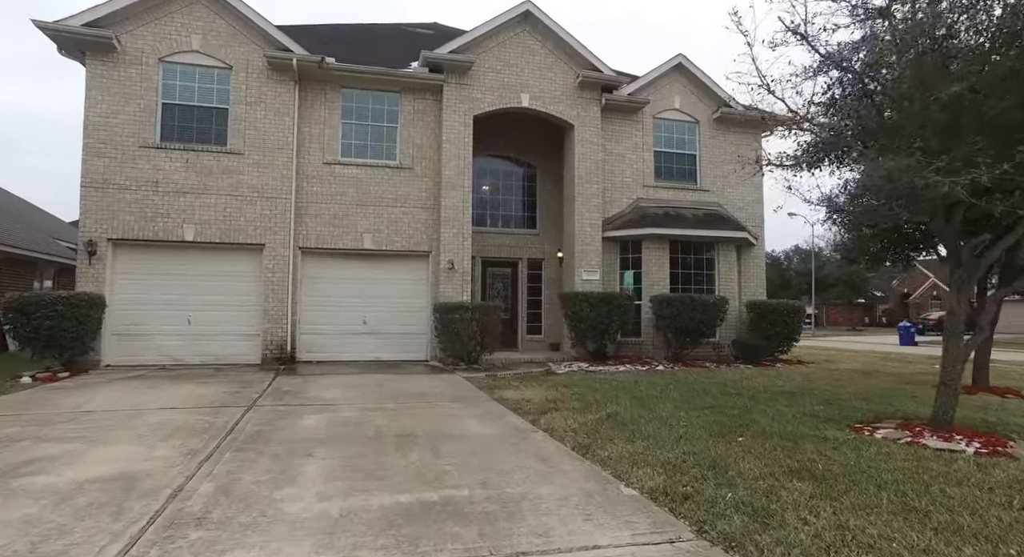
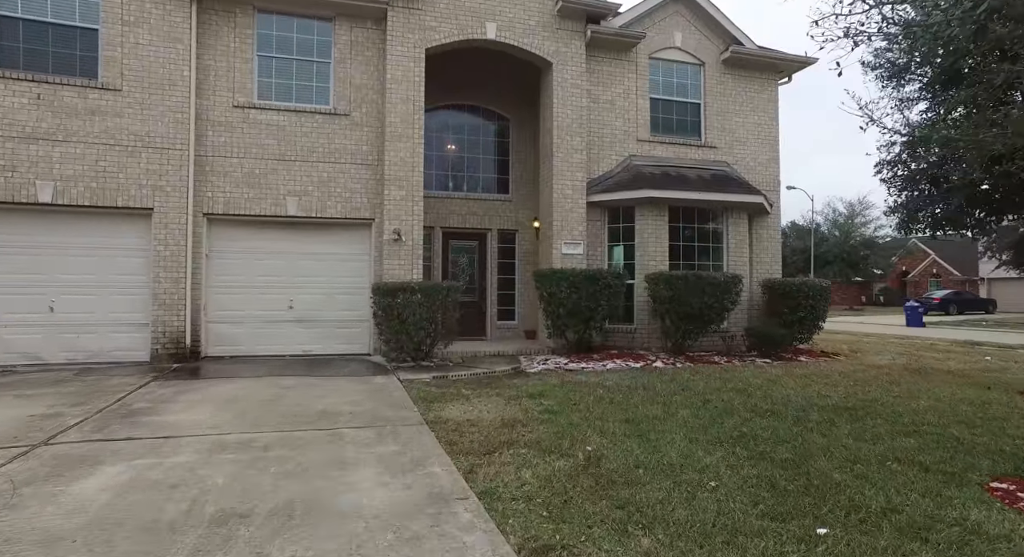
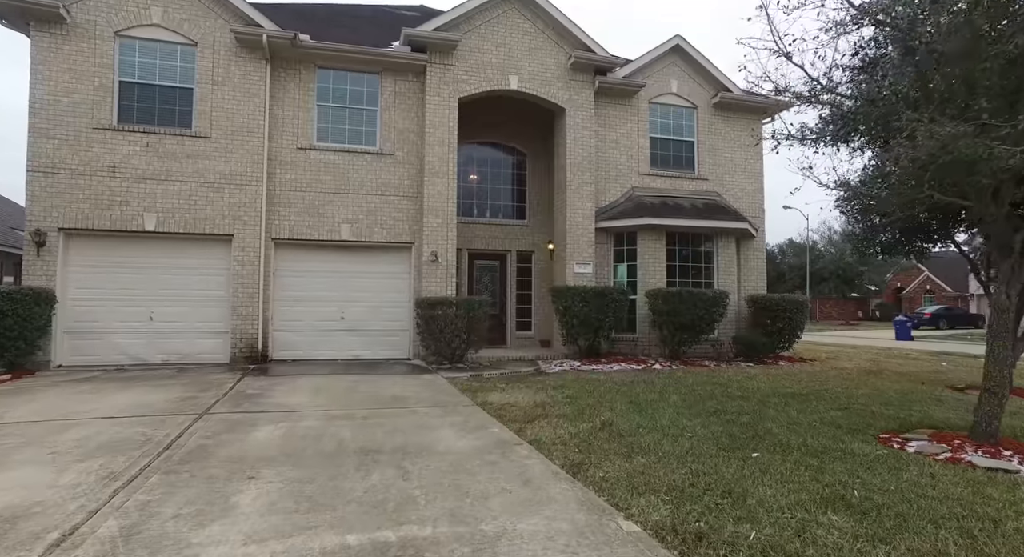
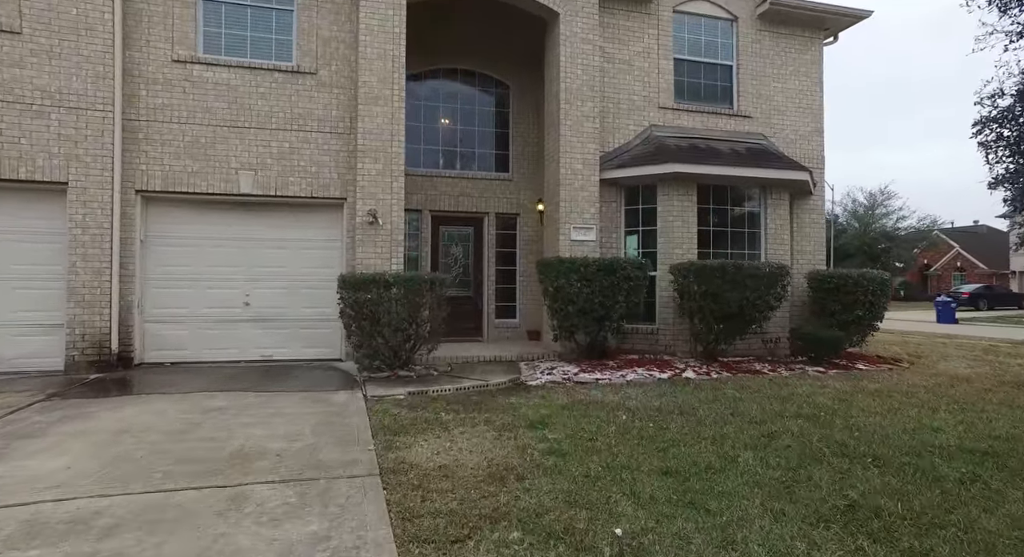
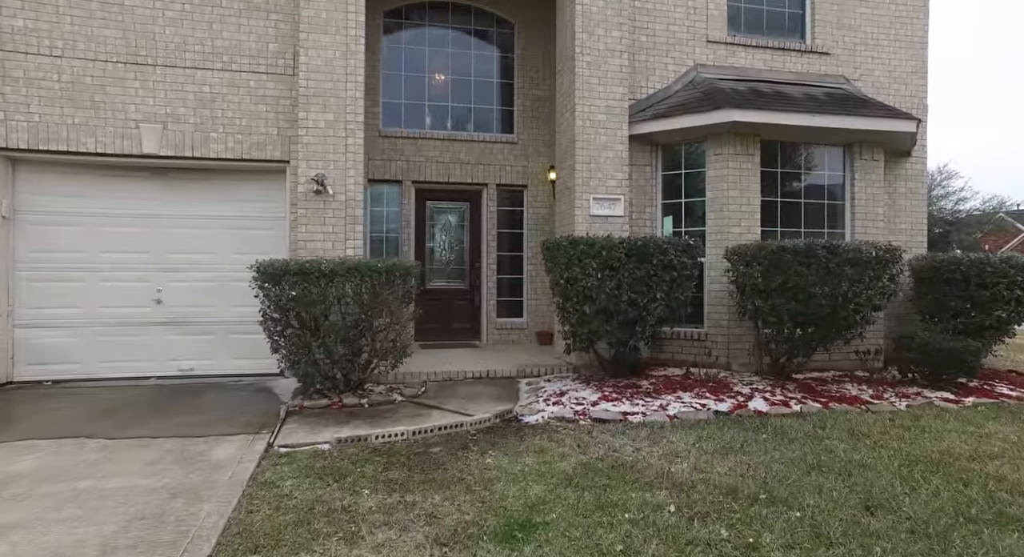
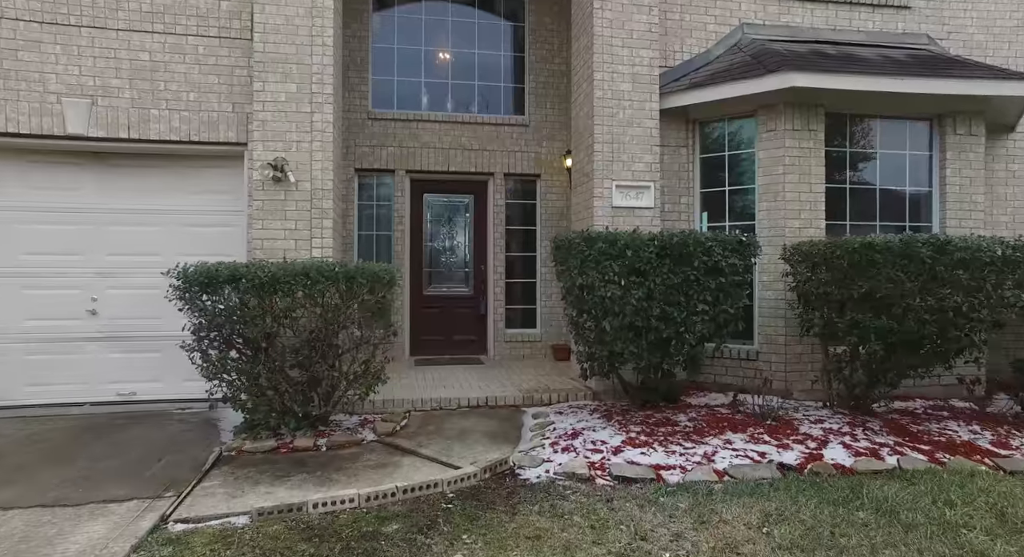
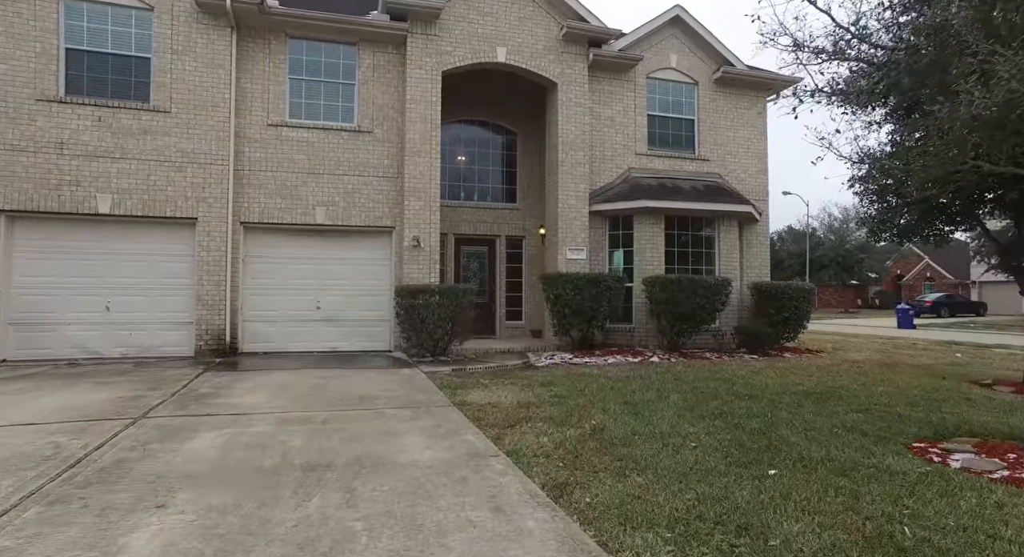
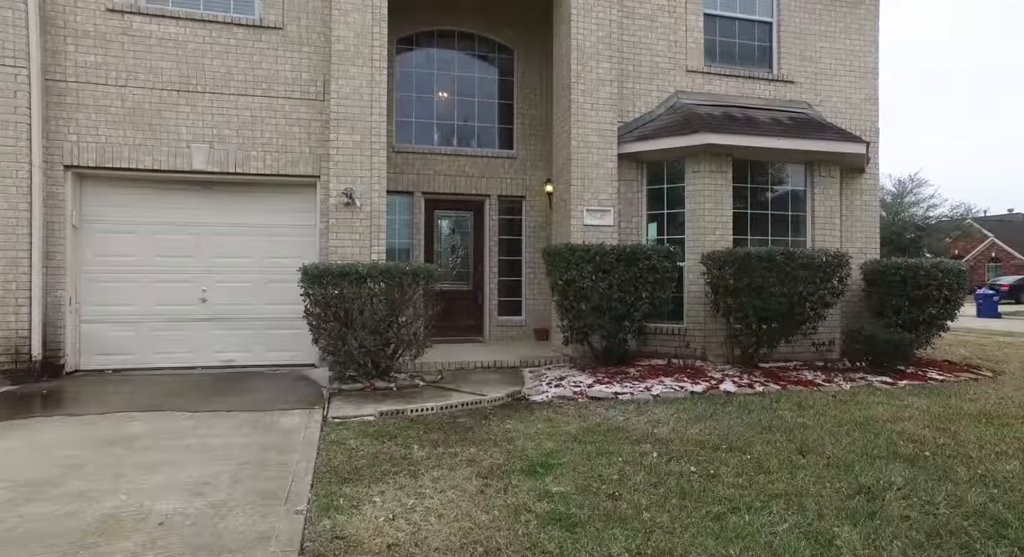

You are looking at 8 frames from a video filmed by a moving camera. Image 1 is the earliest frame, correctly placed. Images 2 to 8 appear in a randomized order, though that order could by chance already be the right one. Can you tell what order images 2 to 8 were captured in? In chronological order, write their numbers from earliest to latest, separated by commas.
3, 7, 2, 4, 8, 5, 6
